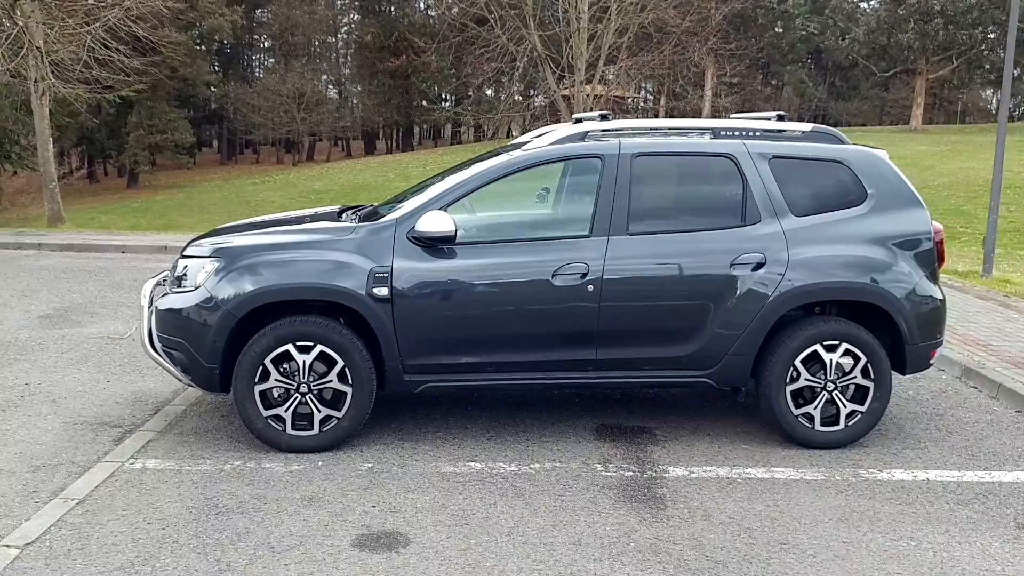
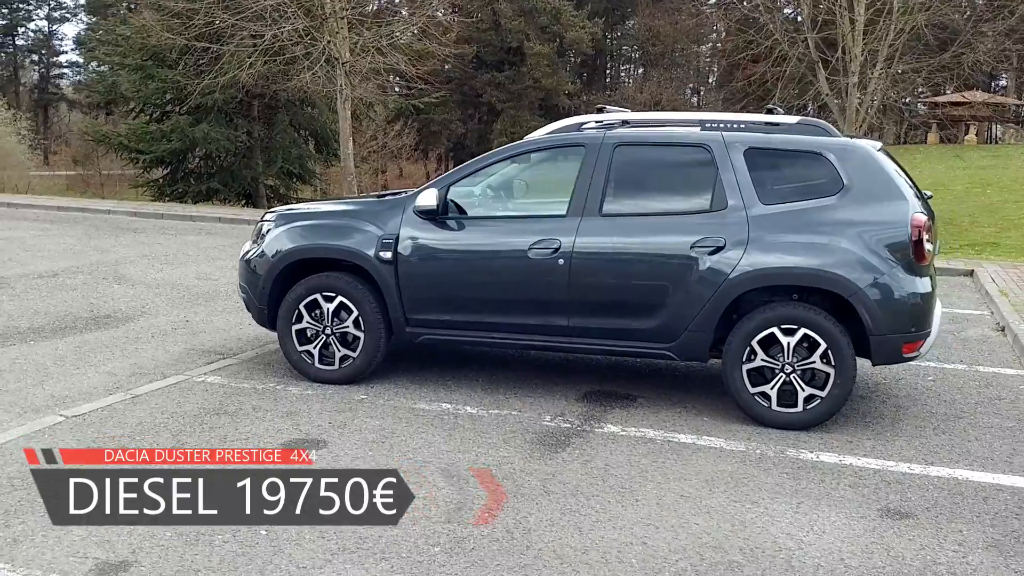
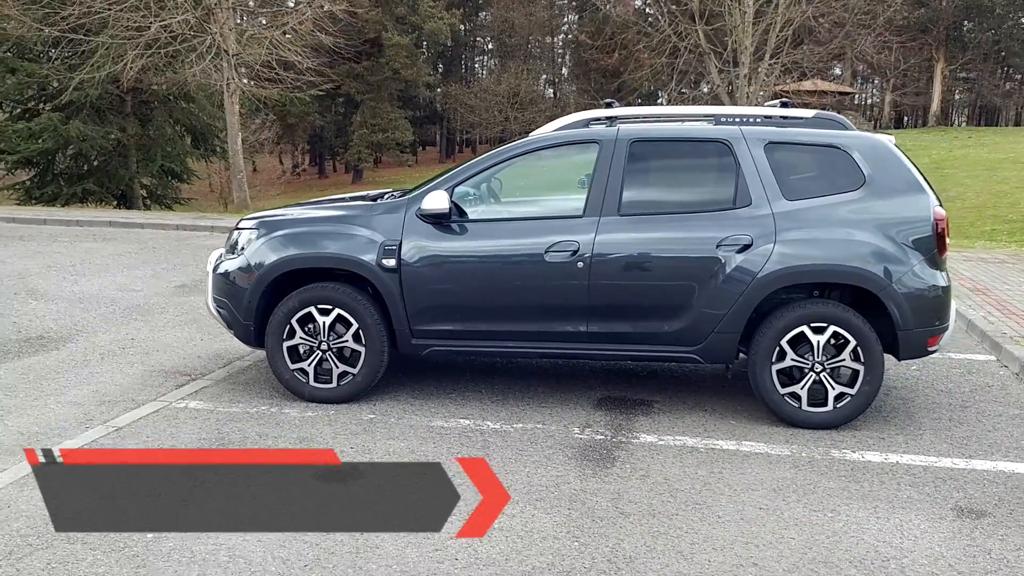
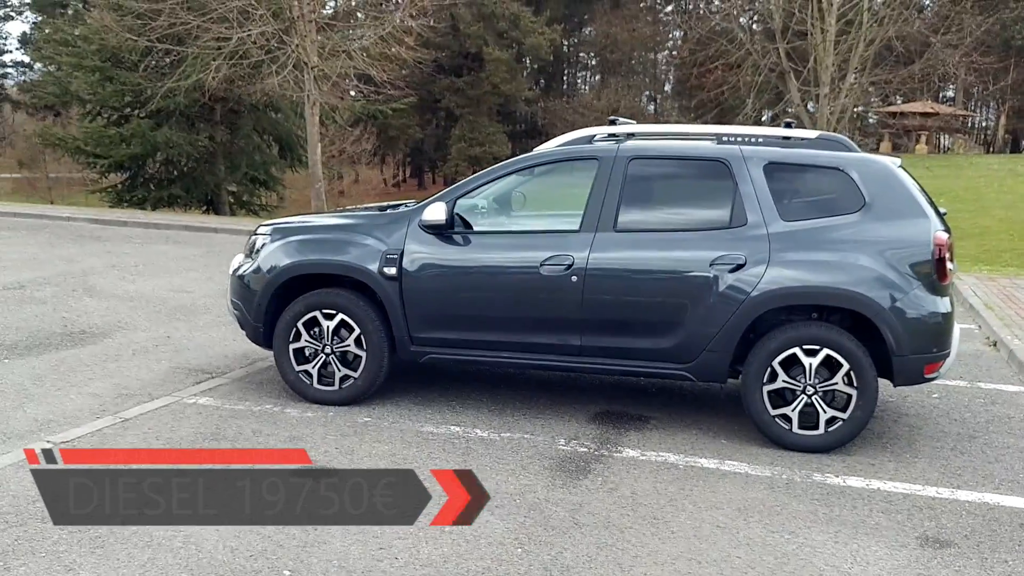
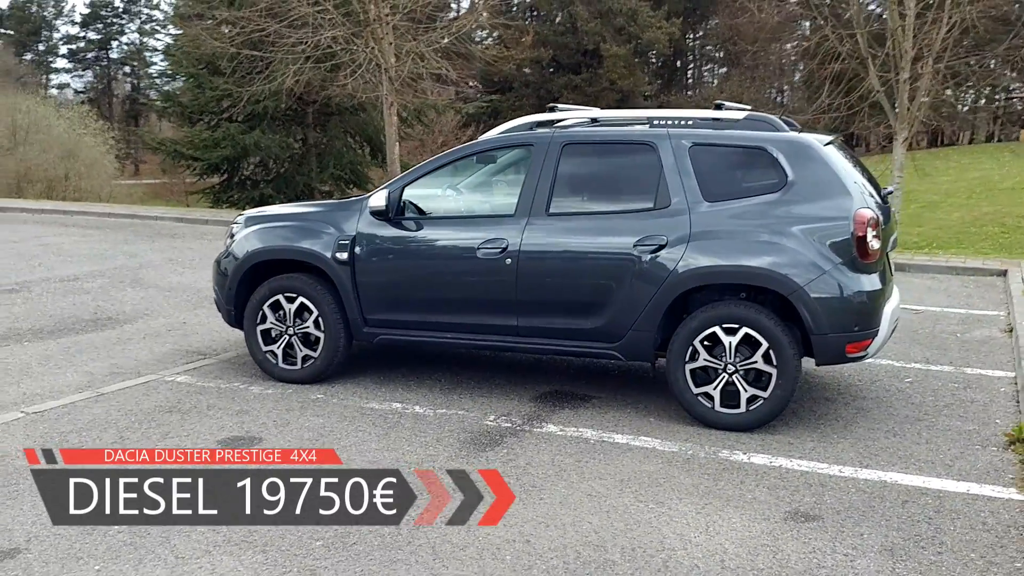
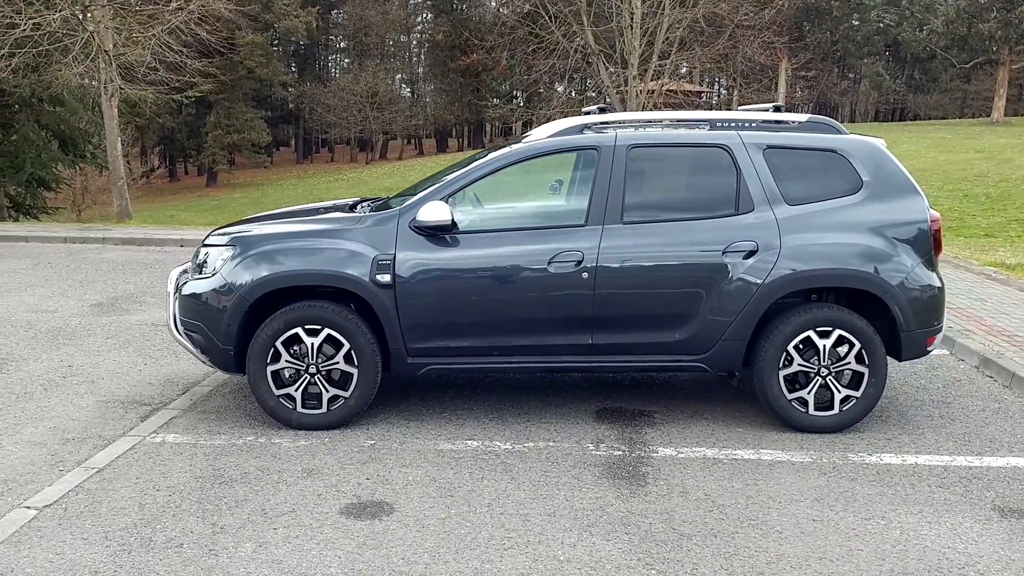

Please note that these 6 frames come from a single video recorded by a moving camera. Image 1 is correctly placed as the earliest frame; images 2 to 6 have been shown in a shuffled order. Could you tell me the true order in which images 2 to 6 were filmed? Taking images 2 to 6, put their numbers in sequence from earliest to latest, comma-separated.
6, 3, 4, 2, 5
